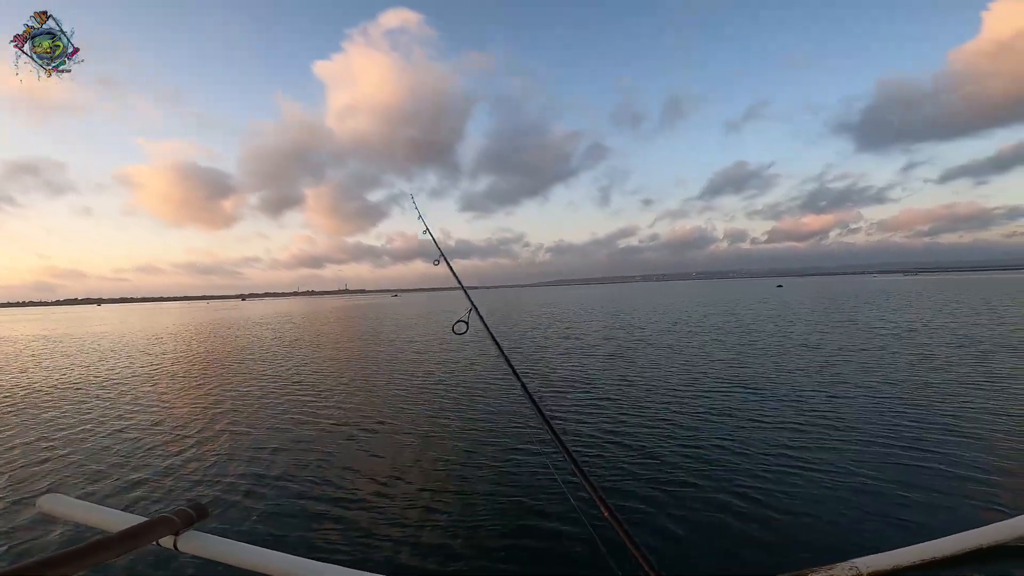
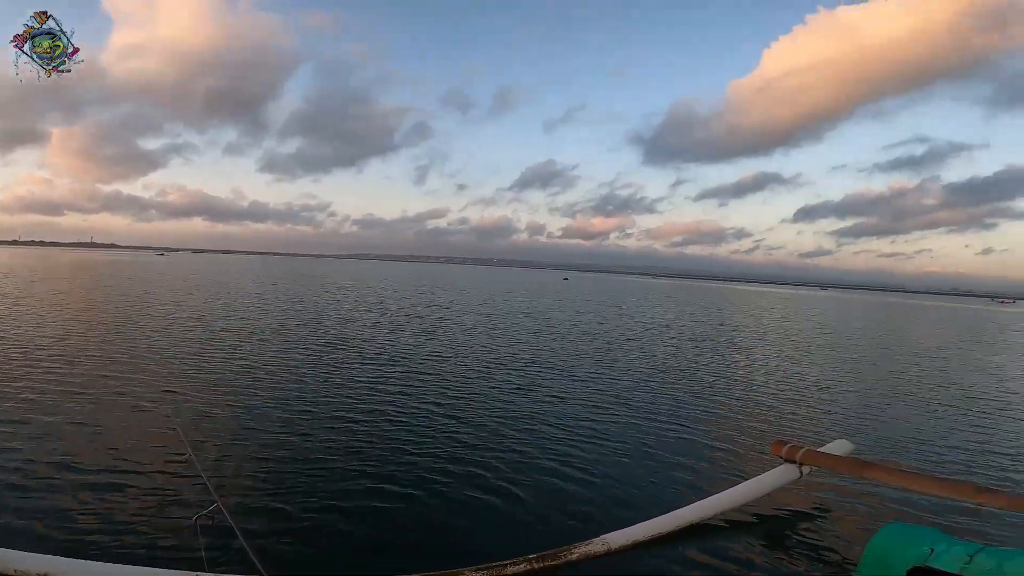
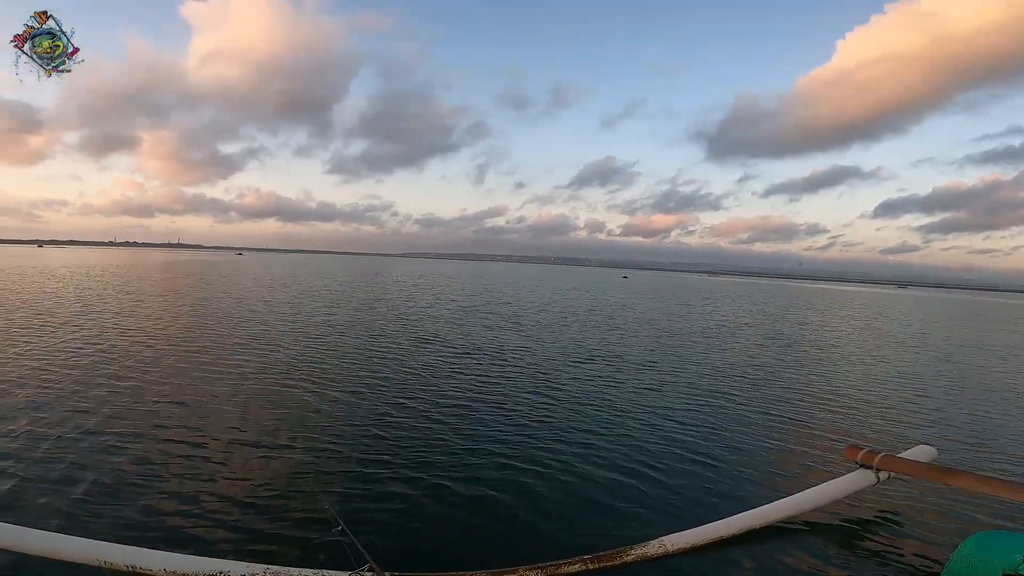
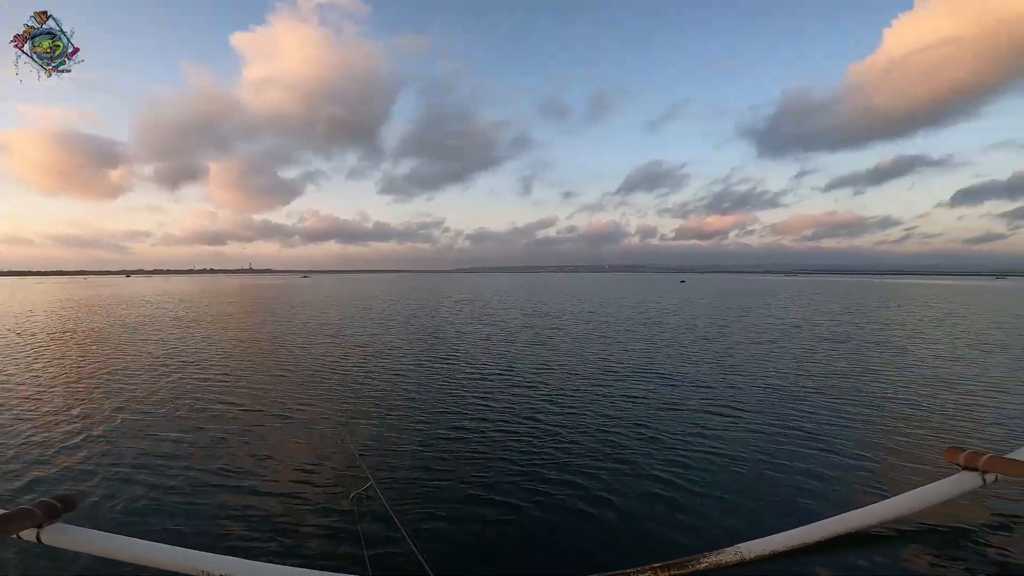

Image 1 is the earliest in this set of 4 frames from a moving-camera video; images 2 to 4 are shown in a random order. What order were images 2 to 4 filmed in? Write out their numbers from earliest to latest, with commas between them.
4, 2, 3
